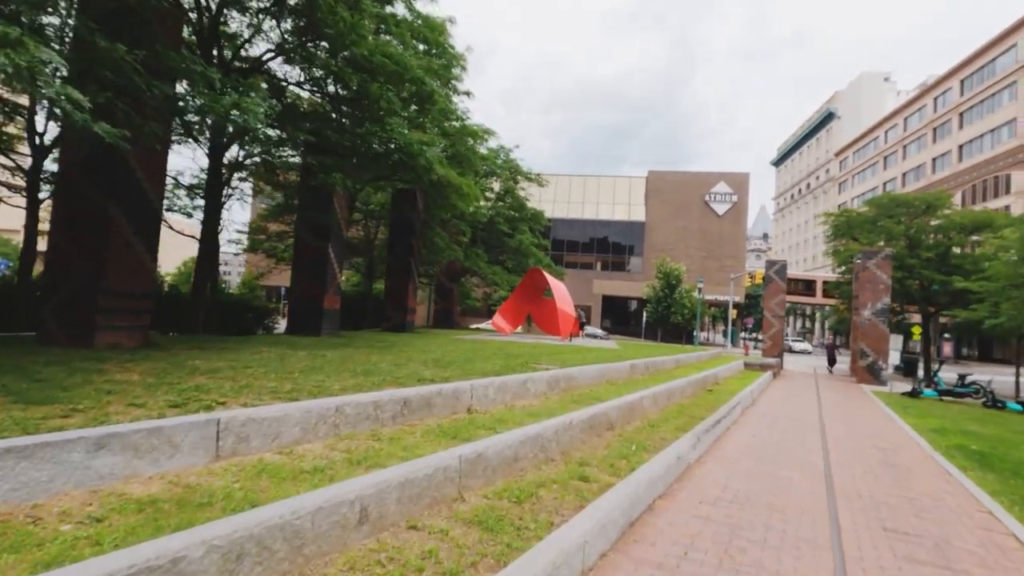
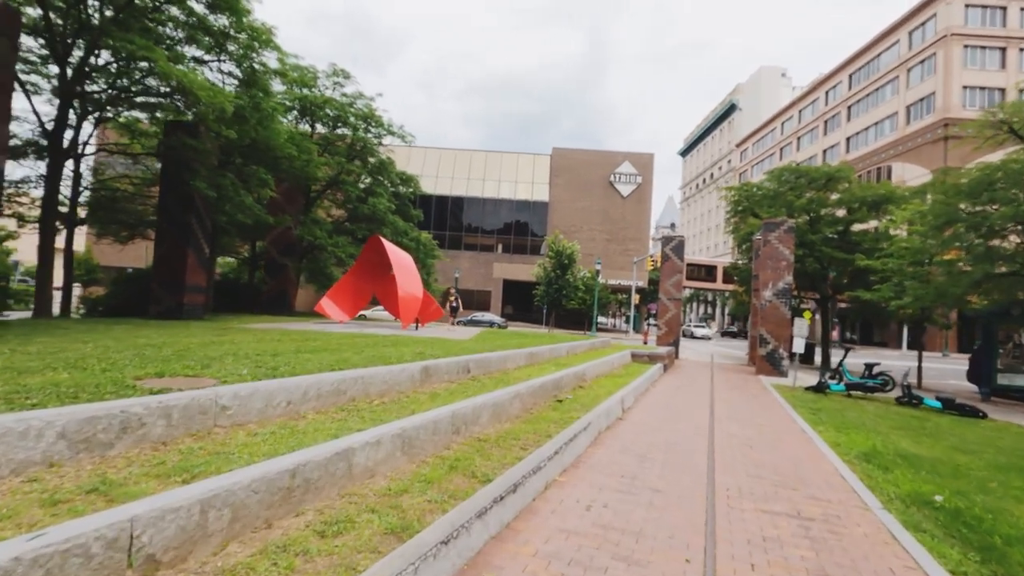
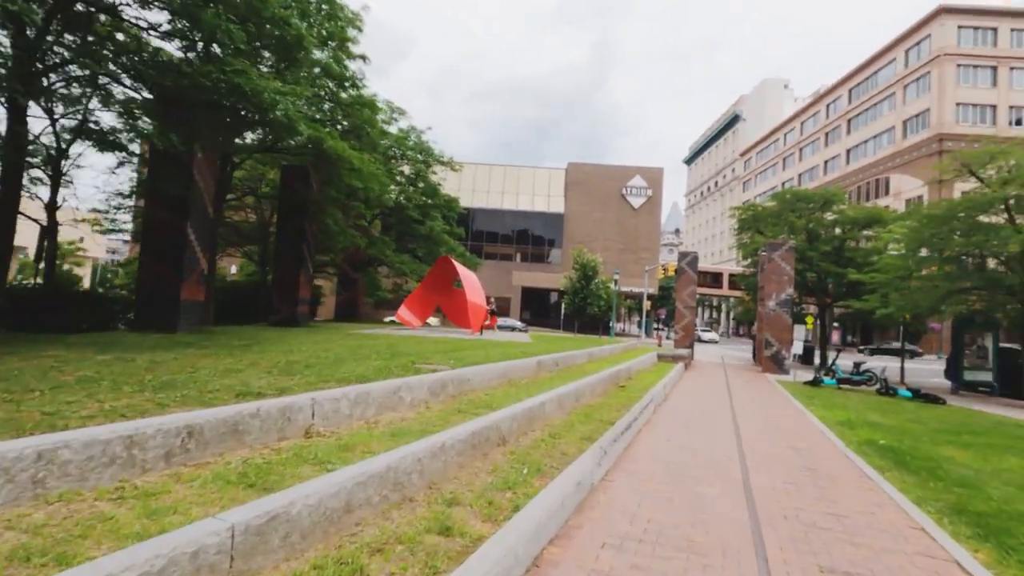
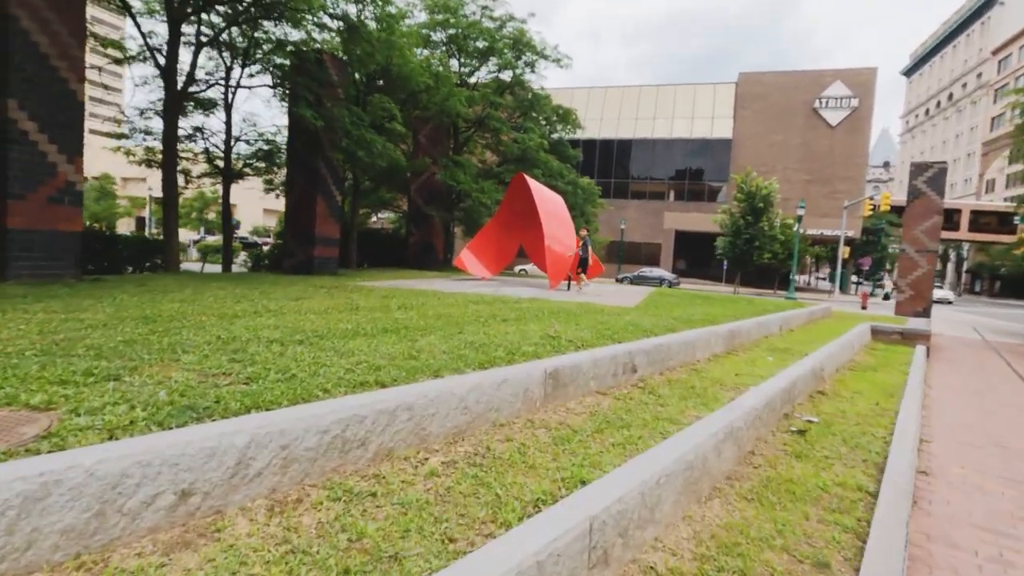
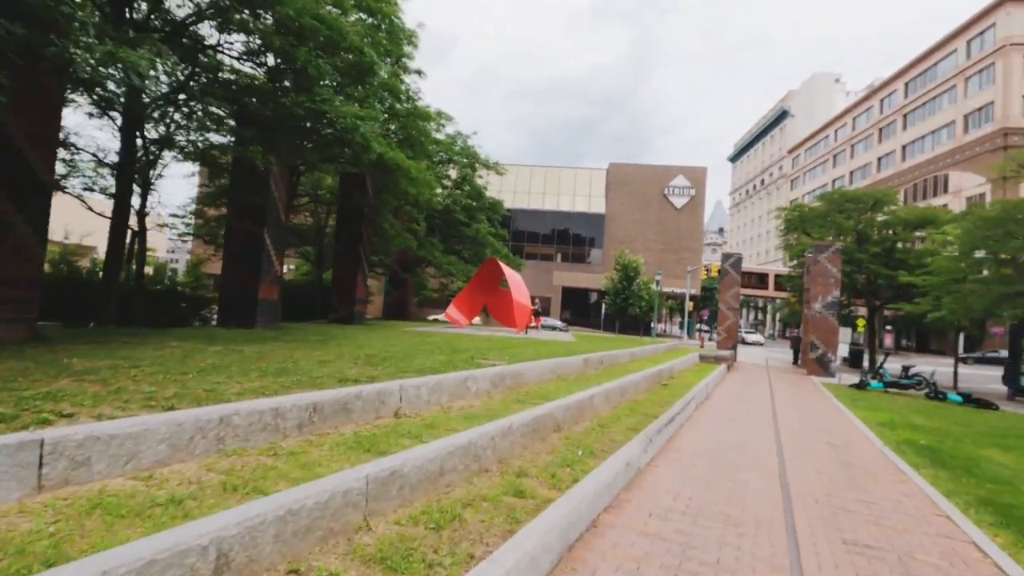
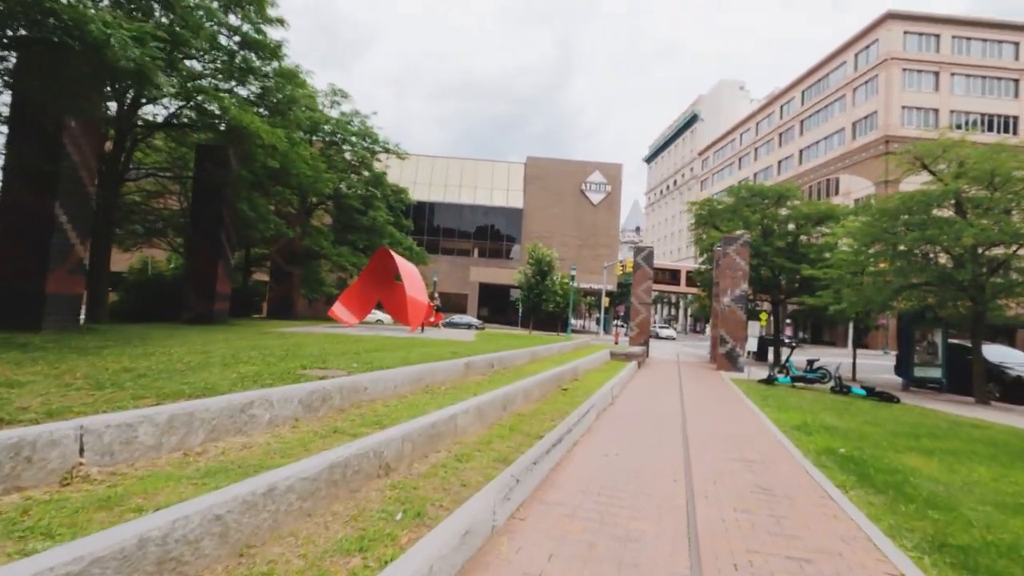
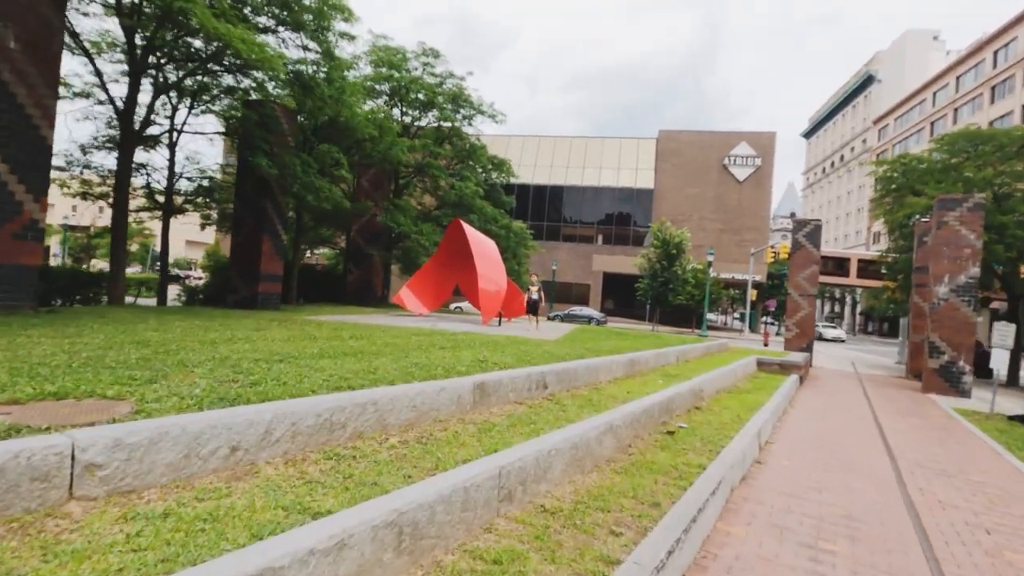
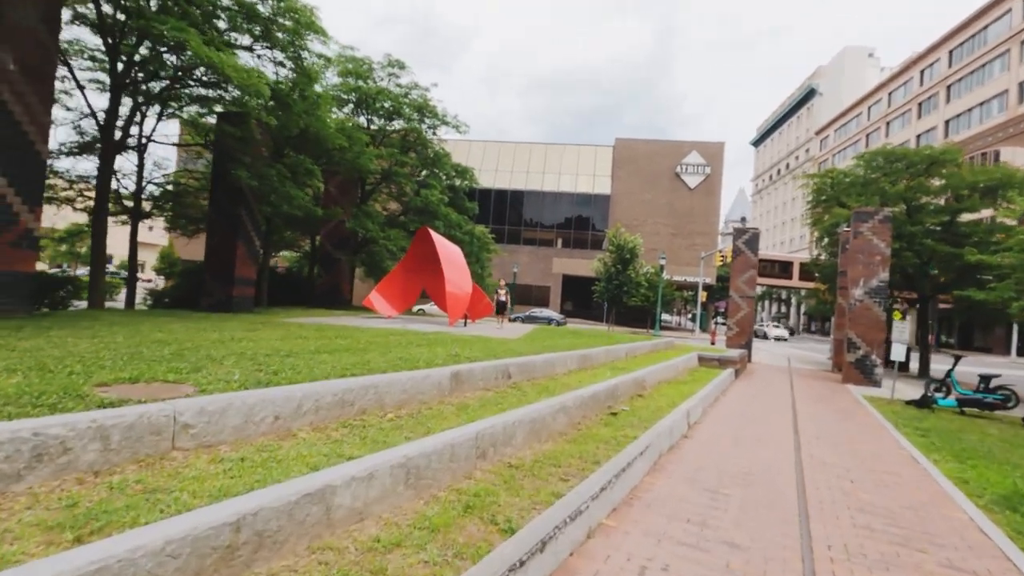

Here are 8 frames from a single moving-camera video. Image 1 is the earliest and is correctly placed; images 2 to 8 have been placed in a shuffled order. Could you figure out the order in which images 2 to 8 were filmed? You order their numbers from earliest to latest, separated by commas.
5, 3, 6, 2, 8, 7, 4
